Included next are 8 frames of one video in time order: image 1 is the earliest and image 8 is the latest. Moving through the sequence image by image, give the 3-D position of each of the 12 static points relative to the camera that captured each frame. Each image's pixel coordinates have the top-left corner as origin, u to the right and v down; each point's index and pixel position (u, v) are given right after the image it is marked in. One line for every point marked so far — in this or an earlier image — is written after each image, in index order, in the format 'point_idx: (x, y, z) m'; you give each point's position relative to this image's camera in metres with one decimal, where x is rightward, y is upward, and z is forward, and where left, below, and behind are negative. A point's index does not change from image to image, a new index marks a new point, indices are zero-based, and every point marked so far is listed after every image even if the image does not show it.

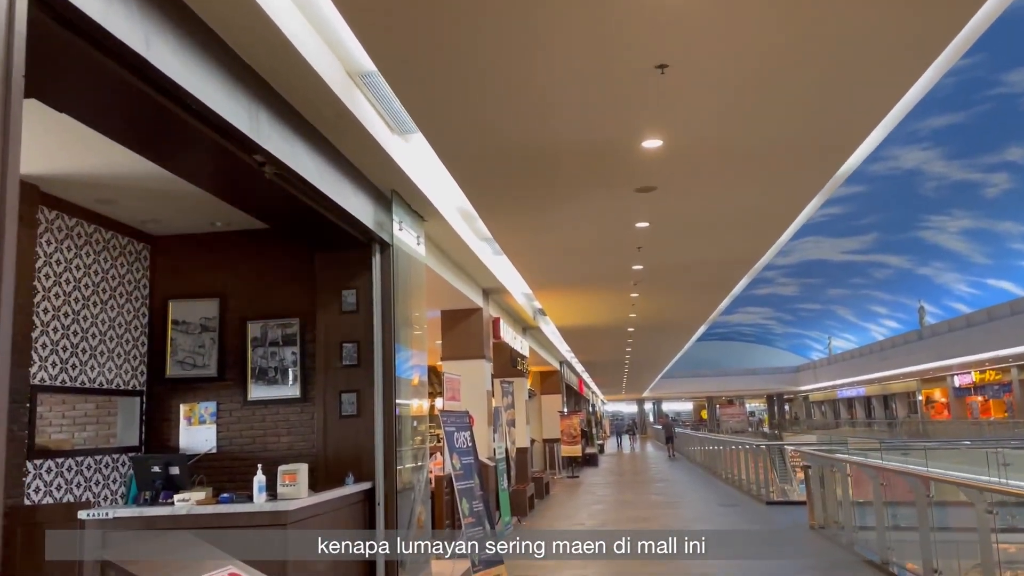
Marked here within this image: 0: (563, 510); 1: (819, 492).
0: (+0.8, -3.3, +12.3) m
1: (+3.4, -2.3, +9.1) m
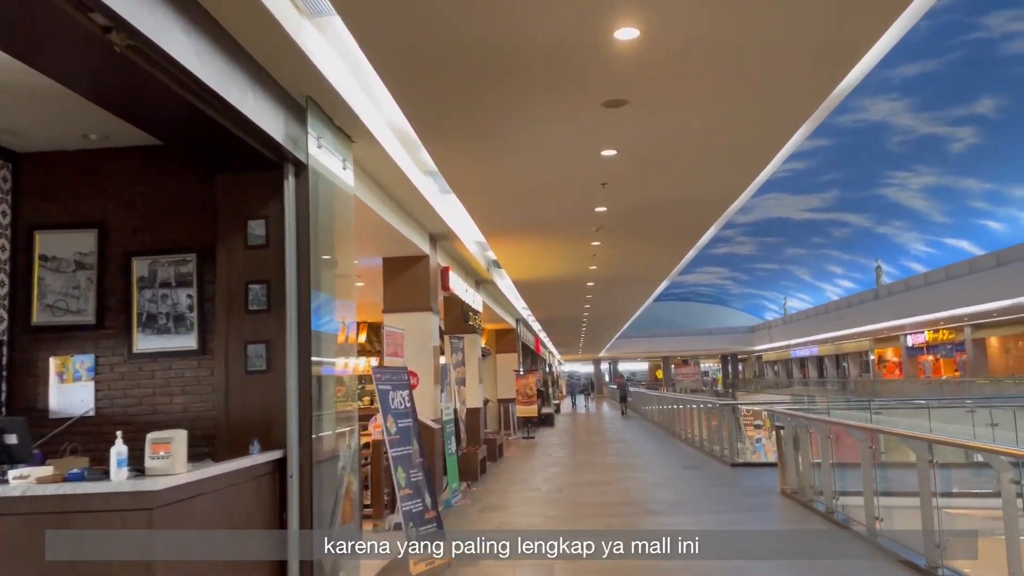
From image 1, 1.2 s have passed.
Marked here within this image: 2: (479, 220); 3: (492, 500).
0: (+0.1, -2.6, +11.5) m
1: (+2.9, -1.7, +8.4) m
2: (-0.4, +0.7, +8.8) m
3: (-0.2, -2.3, +8.9) m
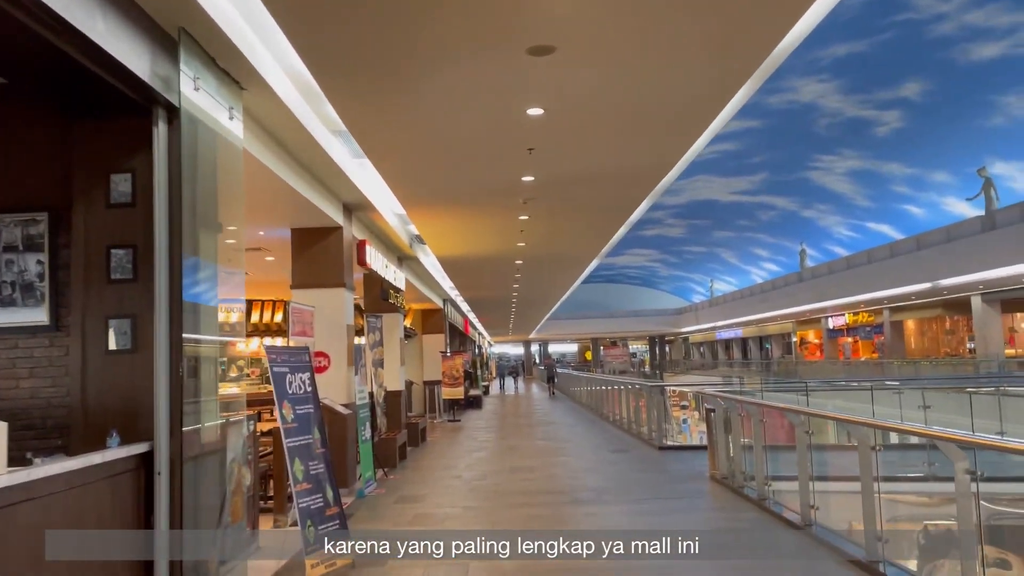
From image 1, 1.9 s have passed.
0: (-1.0, -2.3, +11.0) m
1: (+2.1, -1.5, +8.1) m
2: (-1.2, +1.0, +8.1) m
3: (-1.0, -2.0, +8.3) m
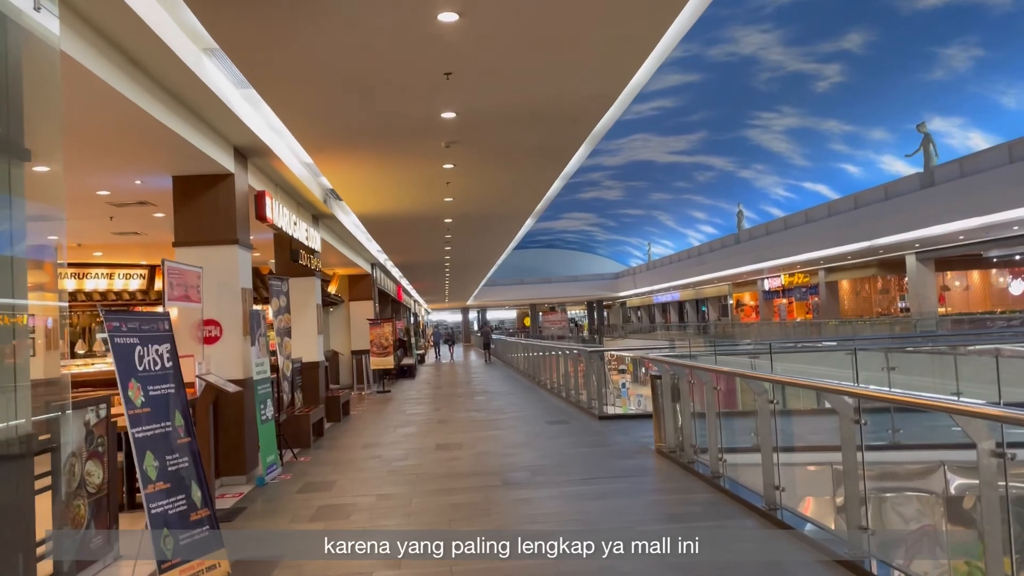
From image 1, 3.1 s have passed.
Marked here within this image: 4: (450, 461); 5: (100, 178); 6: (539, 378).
0: (-1.9, -1.8, +10.0) m
1: (+1.4, -1.1, +7.3) m
2: (-1.9, +1.4, +7.0) m
3: (-1.7, -1.7, +7.3) m
4: (-0.6, -1.6, +7.6) m
5: (-3.6, +1.0, +7.1) m
6: (+0.6, -1.8, +16.6) m
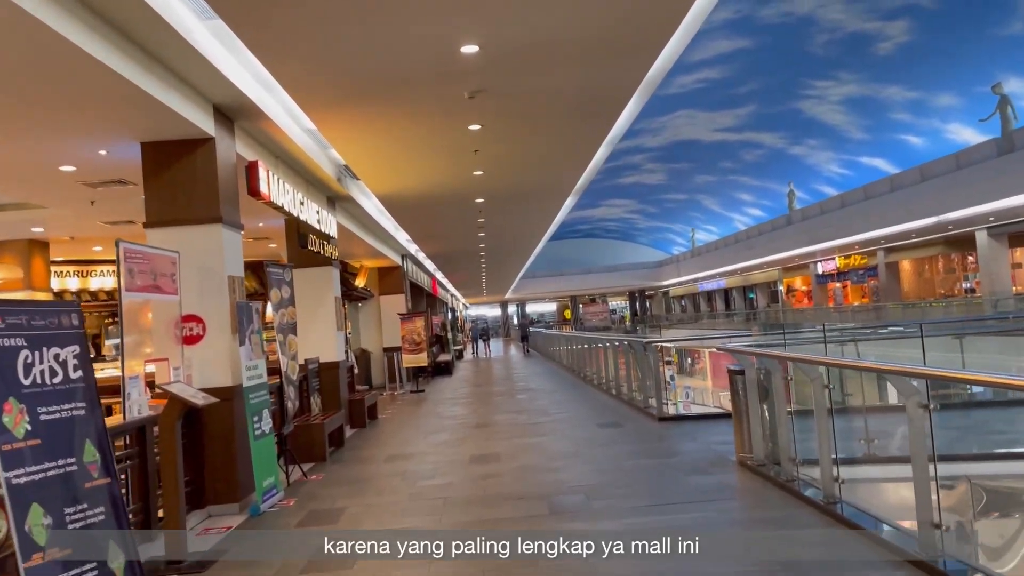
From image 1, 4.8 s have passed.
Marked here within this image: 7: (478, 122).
0: (-1.4, -1.7, +8.7) m
1: (+1.8, -0.9, +5.9) m
2: (-1.6, +1.5, +5.7) m
3: (-1.3, -1.6, +6.1) m
4: (-0.2, -1.5, +6.3) m
5: (-3.3, +1.0, +6.0) m
6: (+1.4, -1.6, +15.3) m
7: (-0.3, +1.5, +7.2) m
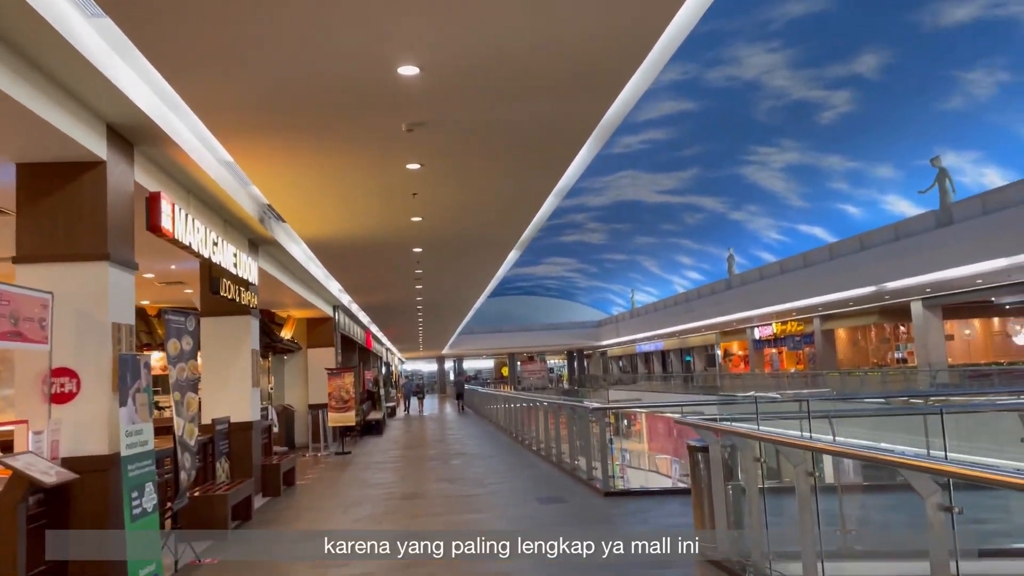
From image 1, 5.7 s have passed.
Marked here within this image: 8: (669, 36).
0: (-2.0, -2.2, +7.7) m
1: (+1.3, -1.3, +5.3) m
2: (-1.9, +1.1, +5.0) m
3: (-1.8, -1.9, +5.1) m
4: (-0.7, -1.9, +5.4) m
5: (-3.7, +0.8, +5.0) m
6: (+0.2, -2.6, +14.4) m
7: (-0.8, +1.0, +6.5) m
8: (+0.9, +1.5, +4.8) m
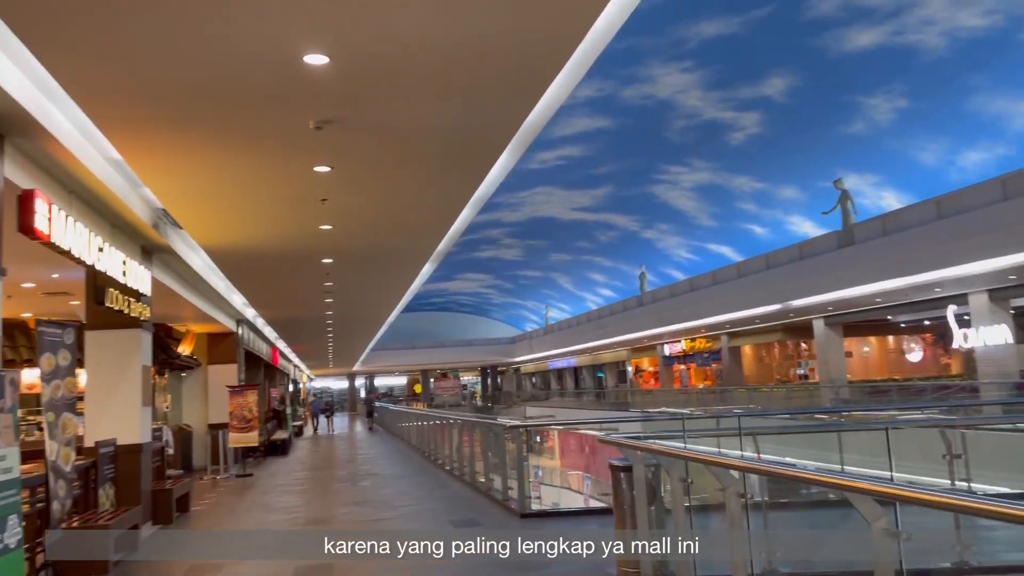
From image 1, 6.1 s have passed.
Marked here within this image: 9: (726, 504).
0: (-2.8, -2.3, +7.1) m
1: (+0.8, -1.4, +5.0) m
2: (-2.4, +1.1, +4.5) m
3: (-2.3, -1.9, +4.5) m
4: (-1.2, -1.9, +4.9) m
5: (-4.1, +0.7, +4.3) m
6: (-1.3, -2.9, +14.0) m
7: (-1.4, +0.9, +6.1) m
8: (+0.5, +1.4, +4.6) m
9: (+1.0, -1.2, +4.1) m
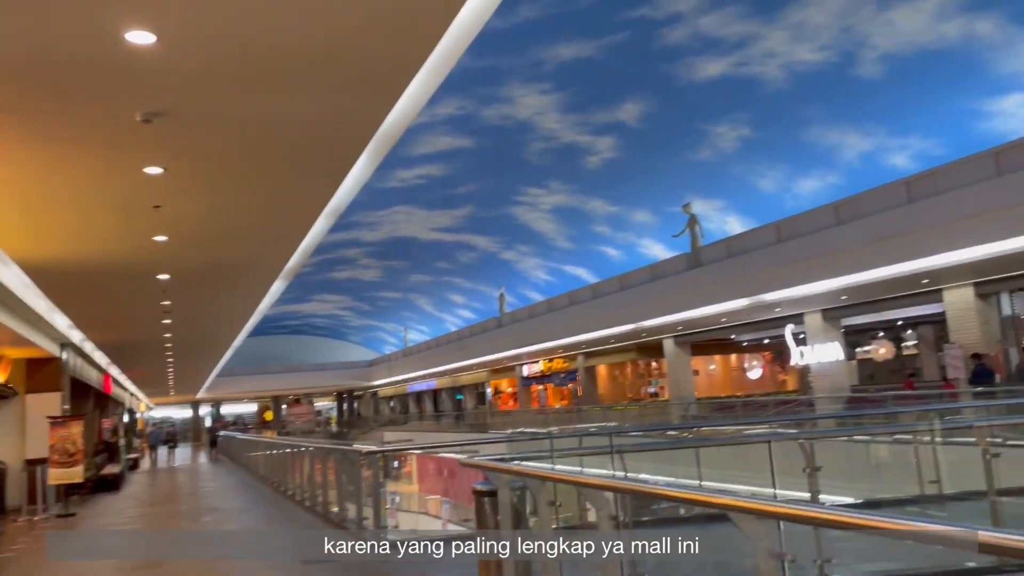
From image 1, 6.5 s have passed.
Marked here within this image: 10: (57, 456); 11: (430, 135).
0: (-3.9, -2.4, +6.2) m
1: (0.0, -1.5, +4.8) m
2: (-3.1, +1.0, +3.7) m
3: (-3.0, -2.0, +3.7) m
4: (-2.0, -2.0, +4.3) m
5: (-4.8, +0.7, +3.3) m
6: (-3.6, -3.2, +13.2) m
7: (-2.4, +0.8, +5.5) m
8: (-0.3, +1.4, +4.4) m
9: (+0.4, -1.2, +3.9) m
10: (-7.3, -2.7, +13.1) m
11: (-1.9, +3.6, +19.4) m
